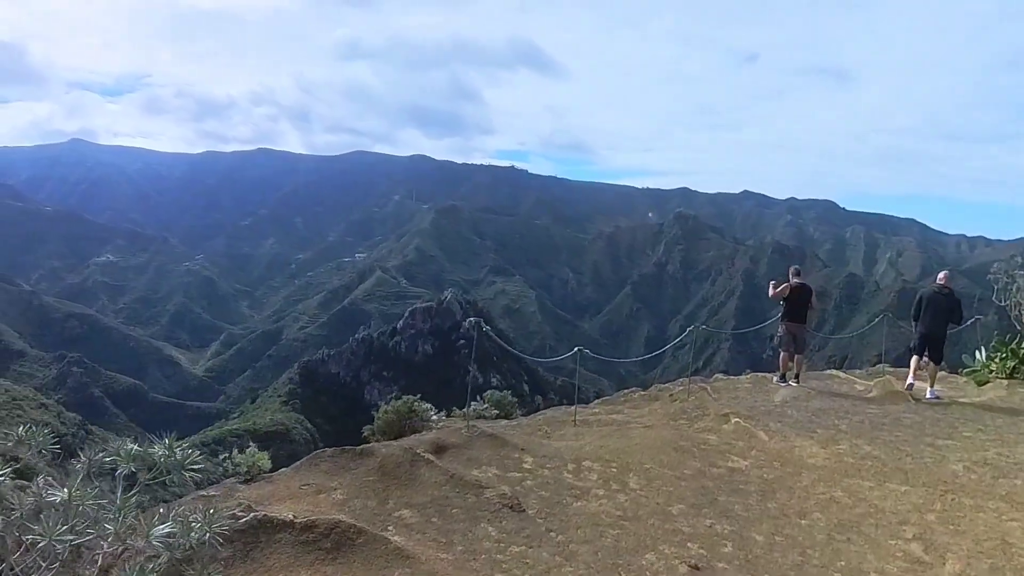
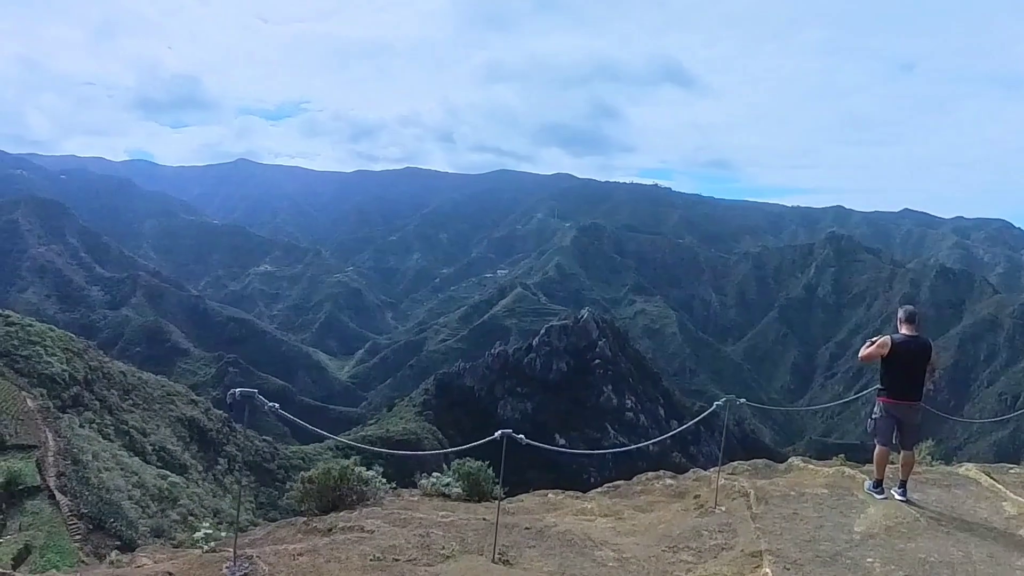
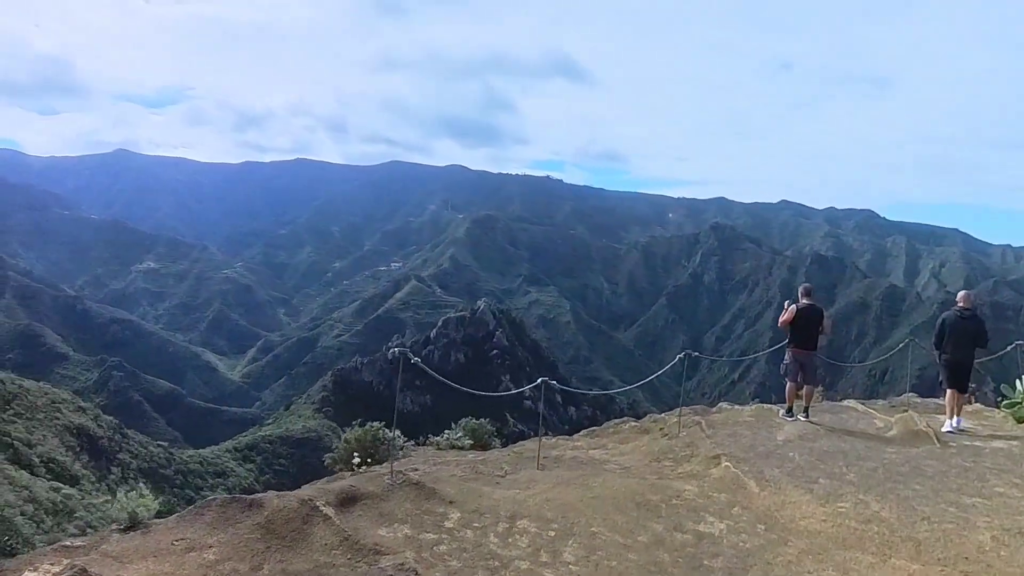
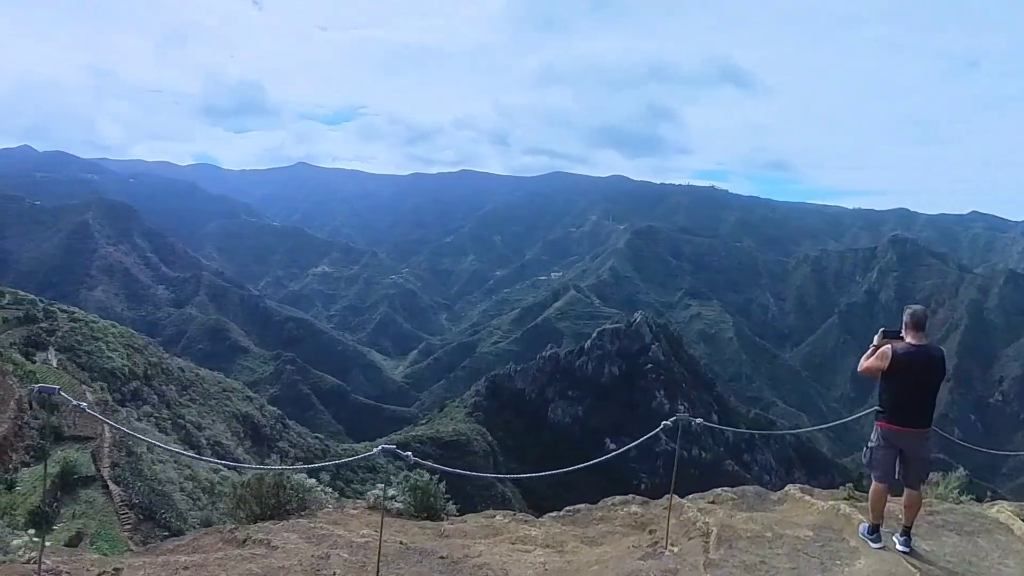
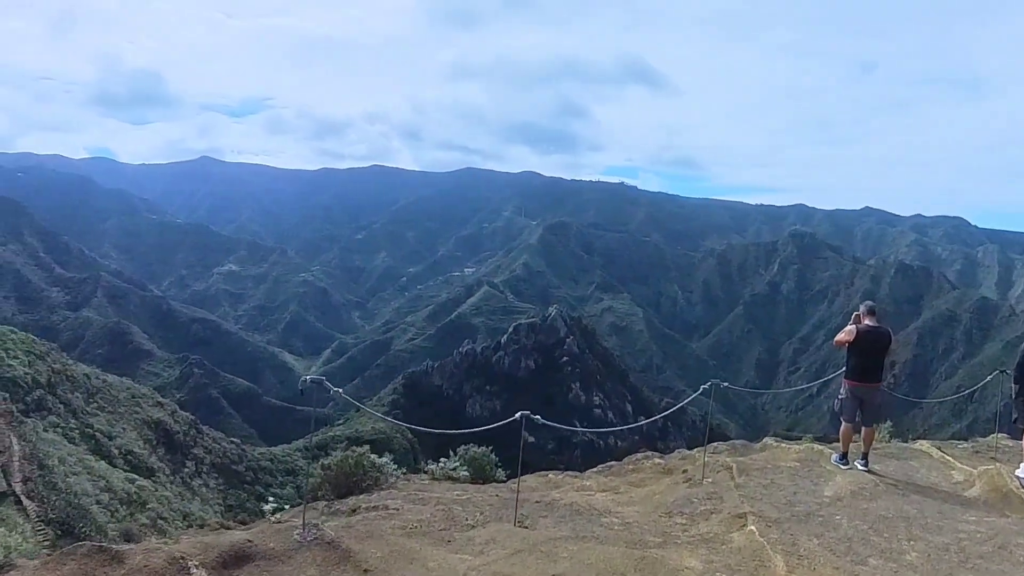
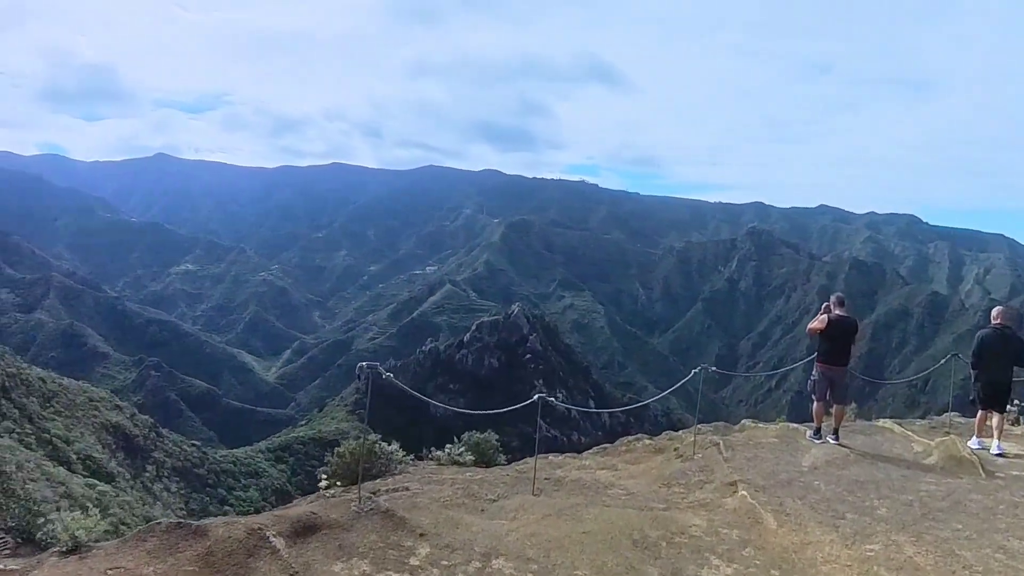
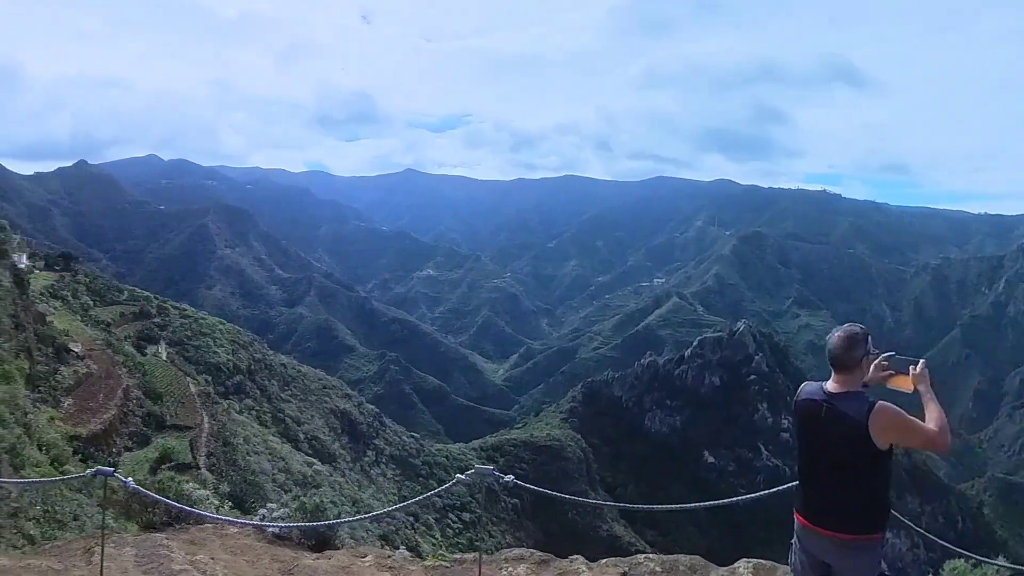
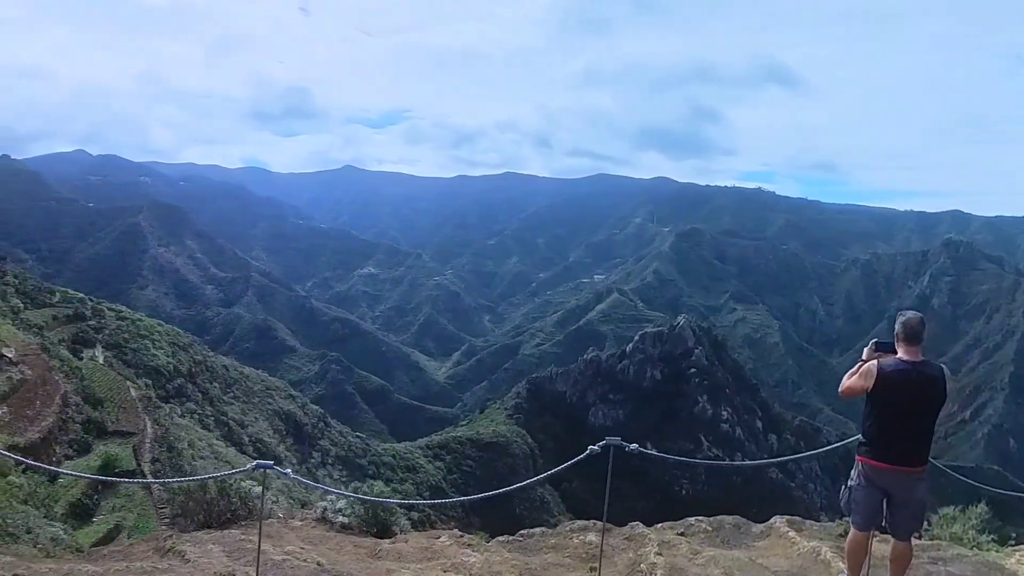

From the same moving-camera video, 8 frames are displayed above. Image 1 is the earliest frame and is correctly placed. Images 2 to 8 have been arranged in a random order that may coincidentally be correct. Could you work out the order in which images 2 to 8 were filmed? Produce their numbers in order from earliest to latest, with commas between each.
3, 6, 5, 2, 4, 8, 7
